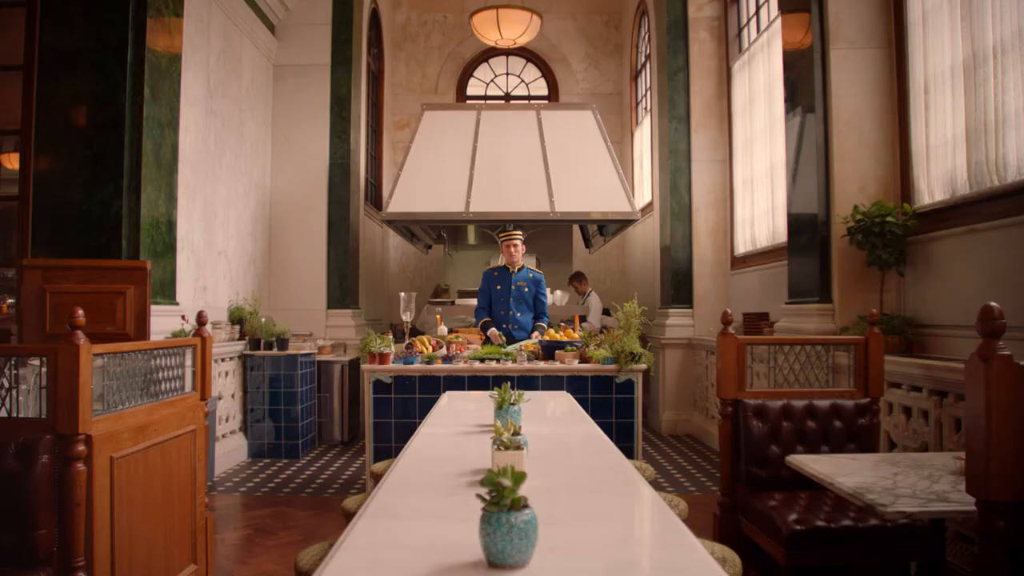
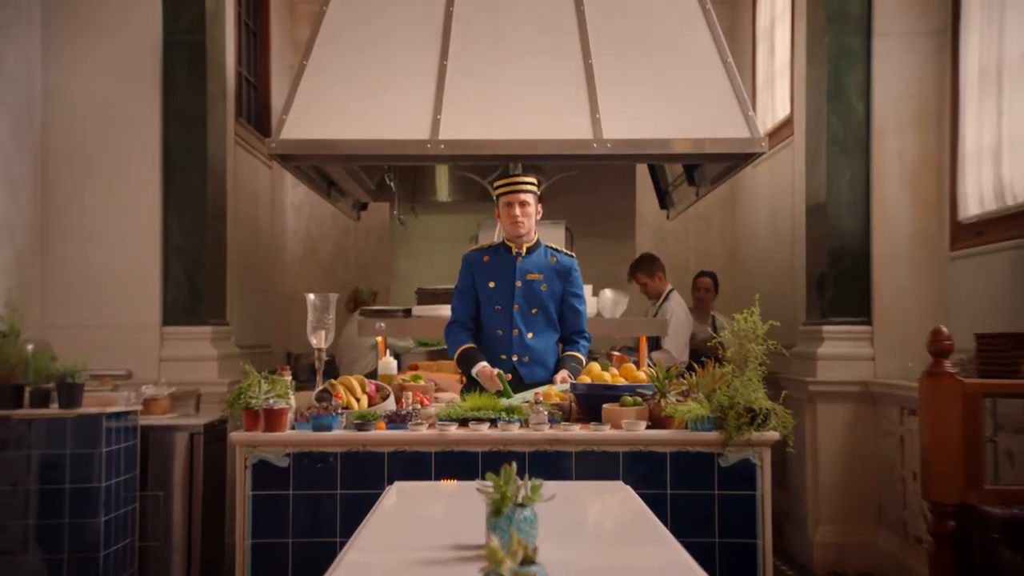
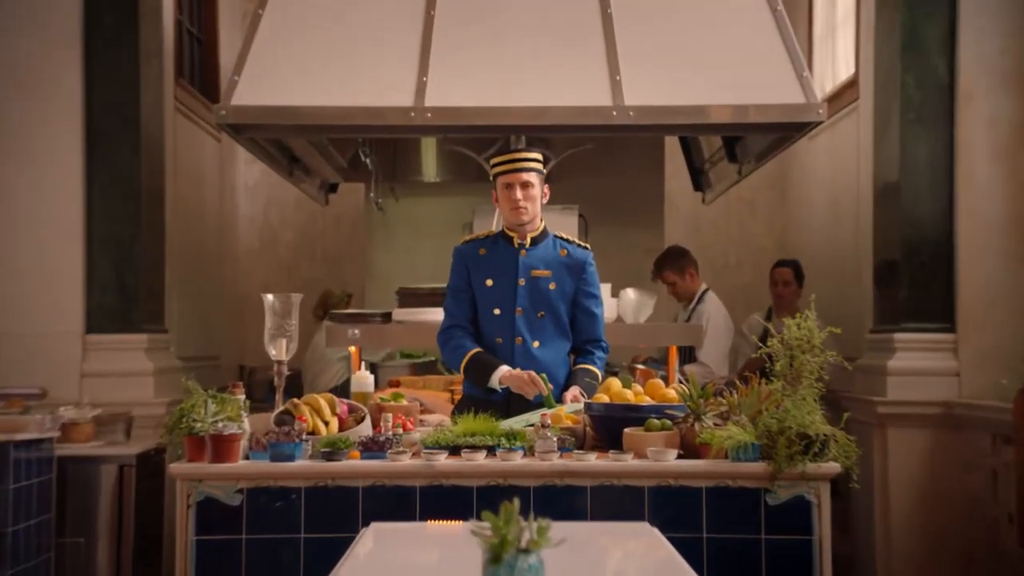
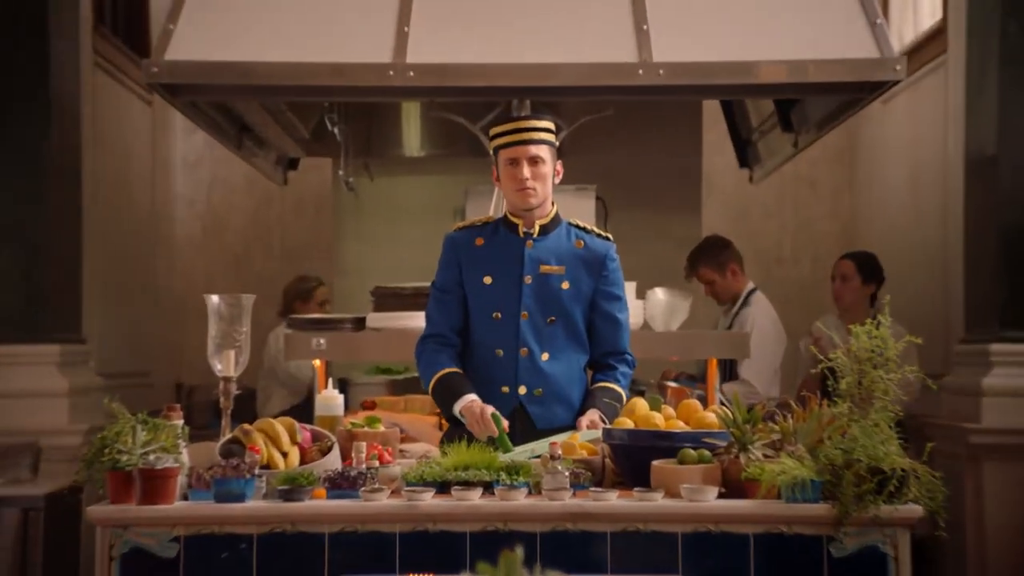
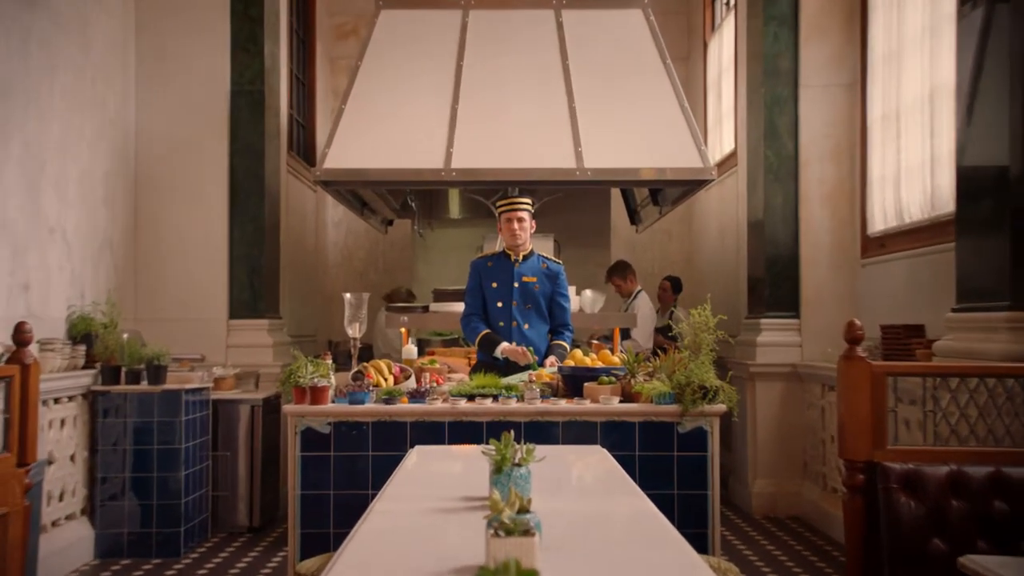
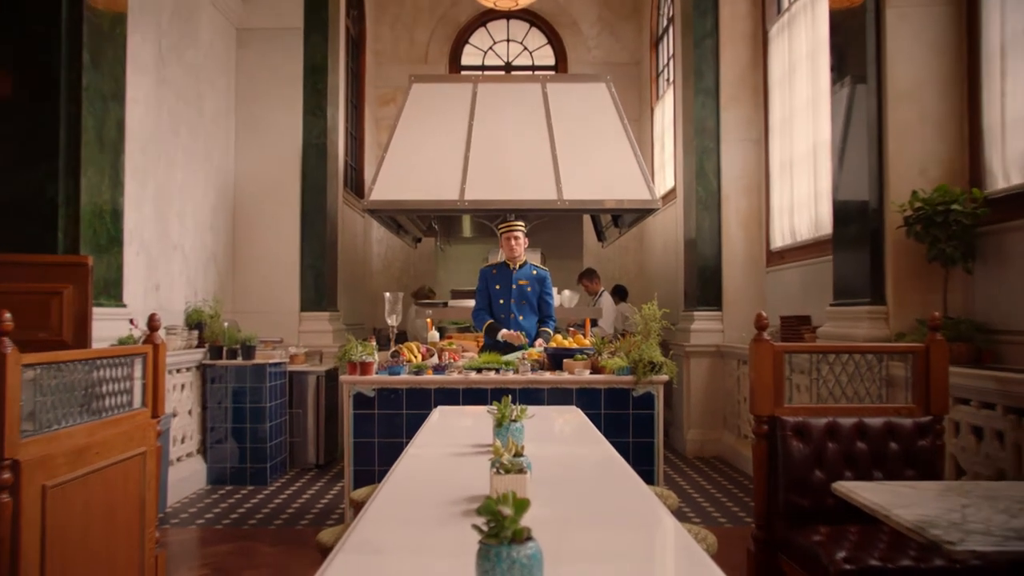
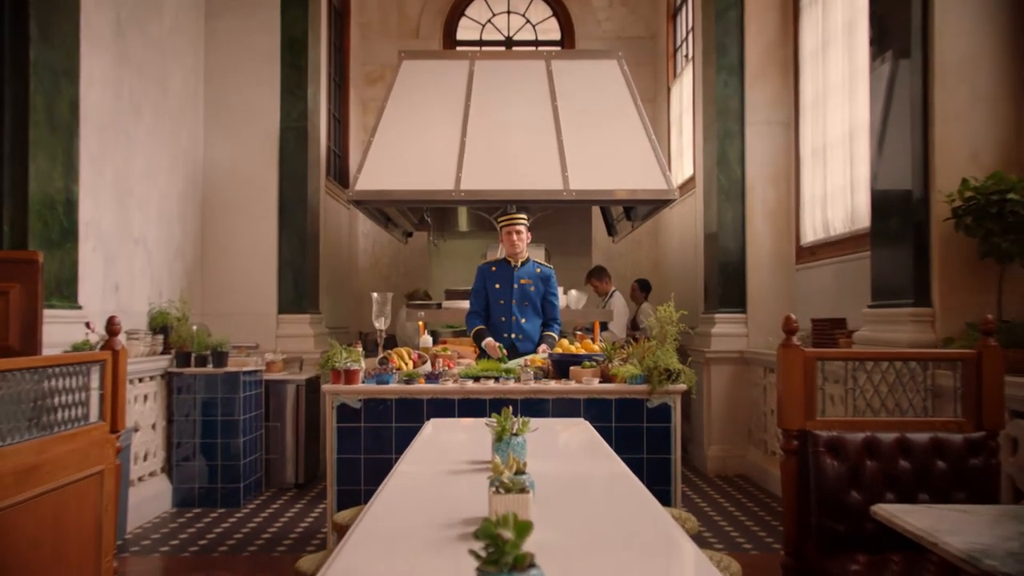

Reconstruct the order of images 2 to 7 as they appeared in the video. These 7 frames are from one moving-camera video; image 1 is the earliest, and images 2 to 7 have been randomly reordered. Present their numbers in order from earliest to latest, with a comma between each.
6, 7, 5, 2, 3, 4
